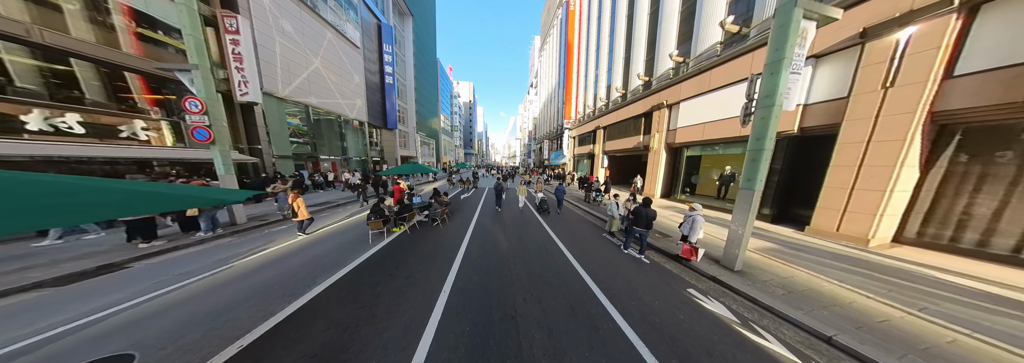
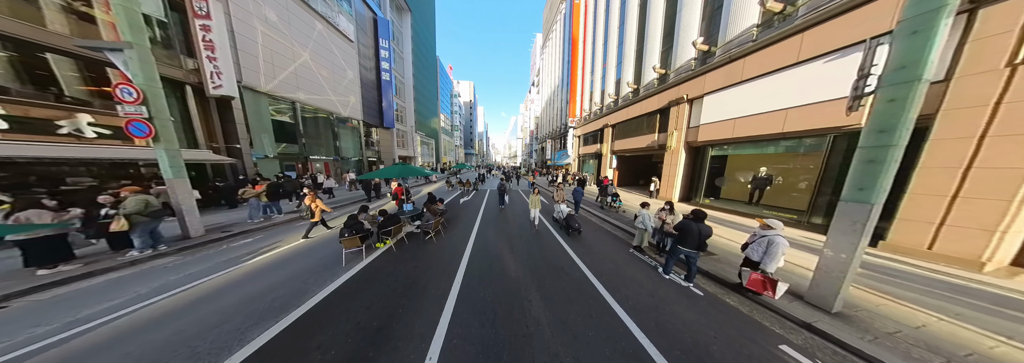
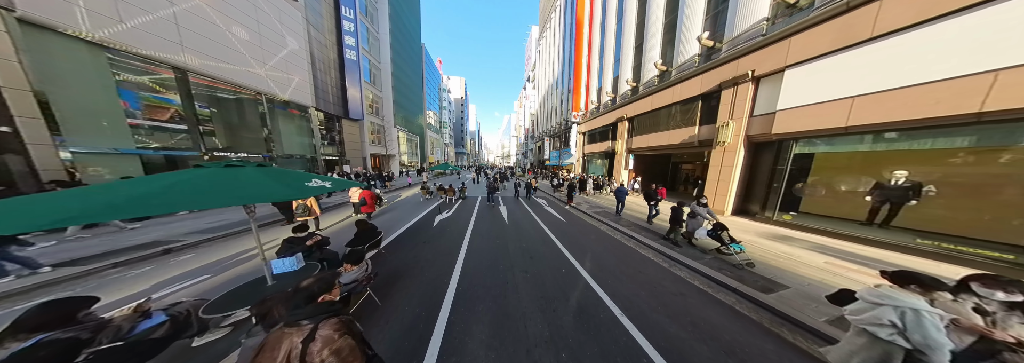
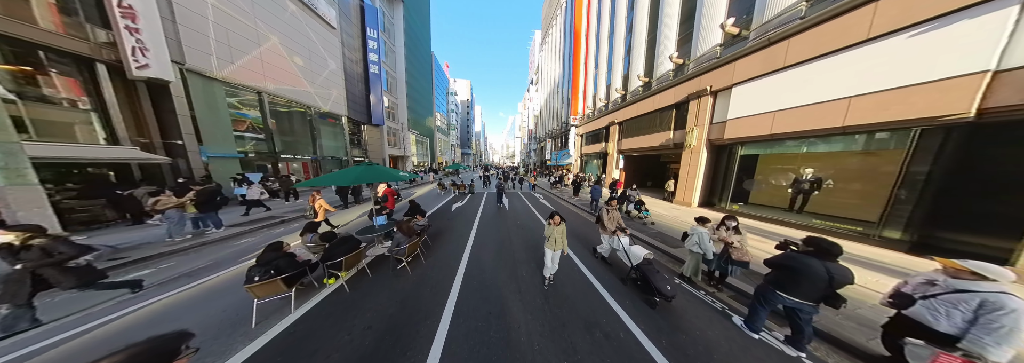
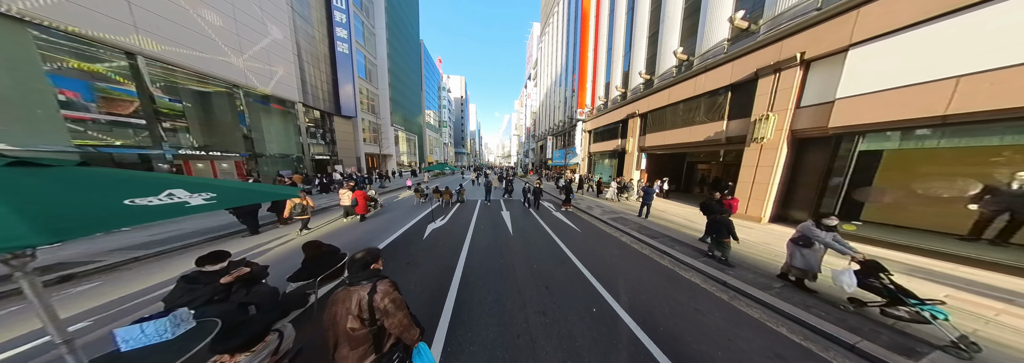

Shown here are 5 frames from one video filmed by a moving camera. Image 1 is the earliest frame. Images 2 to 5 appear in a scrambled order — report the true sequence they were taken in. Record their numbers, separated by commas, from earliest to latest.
2, 4, 3, 5
